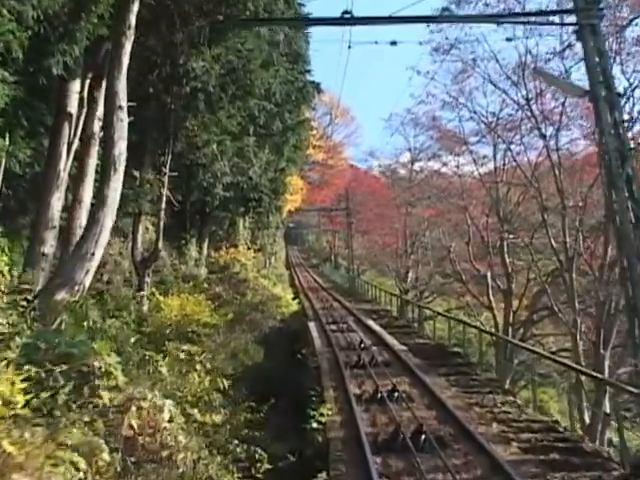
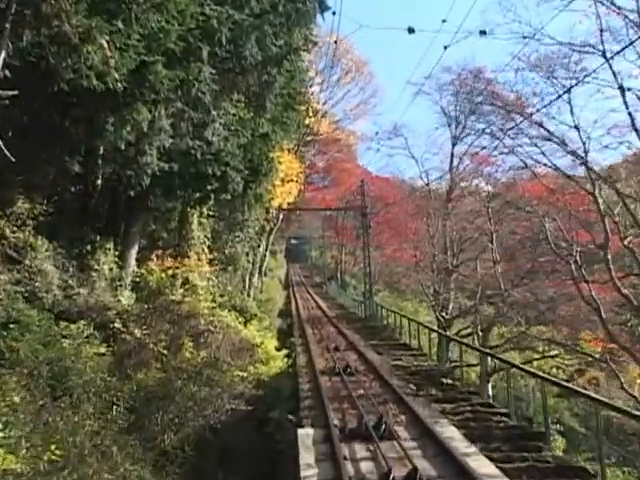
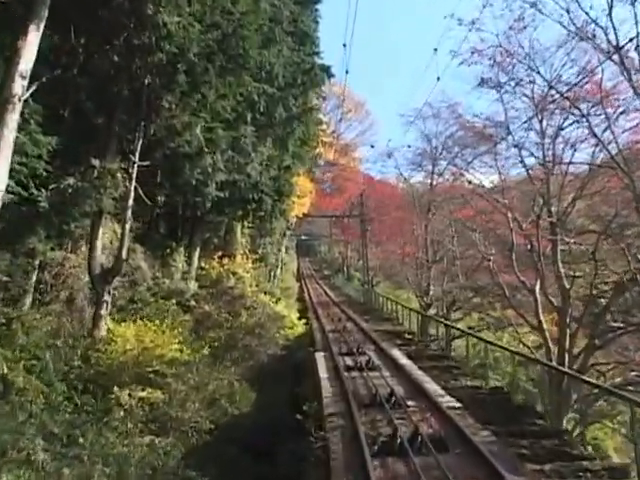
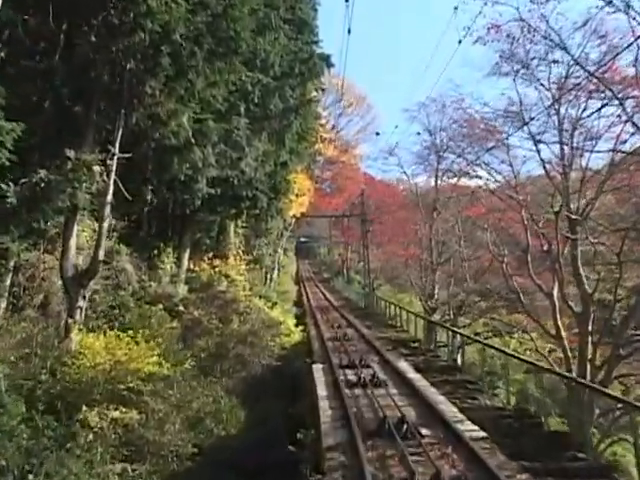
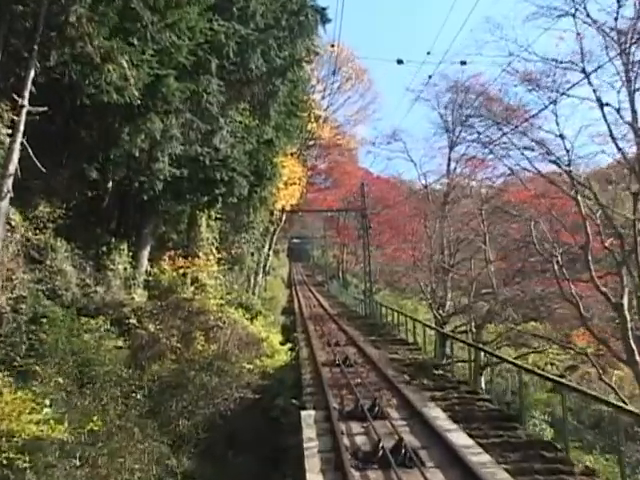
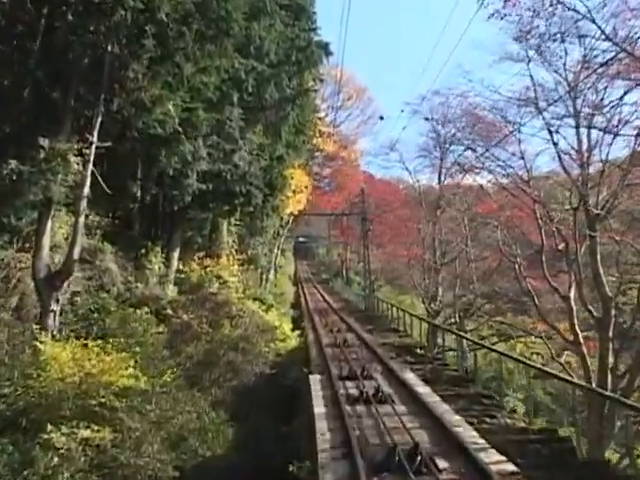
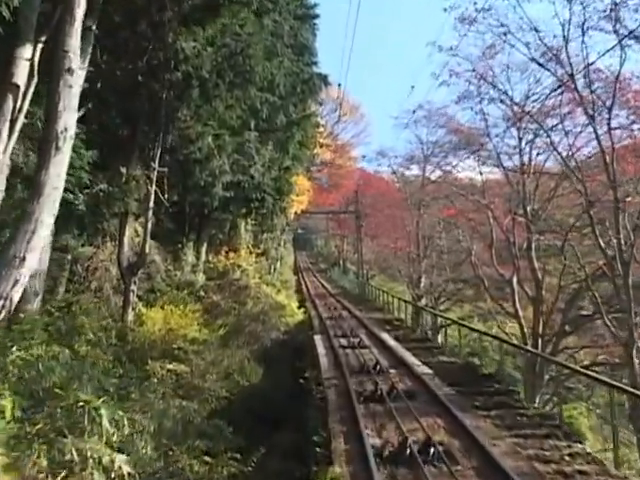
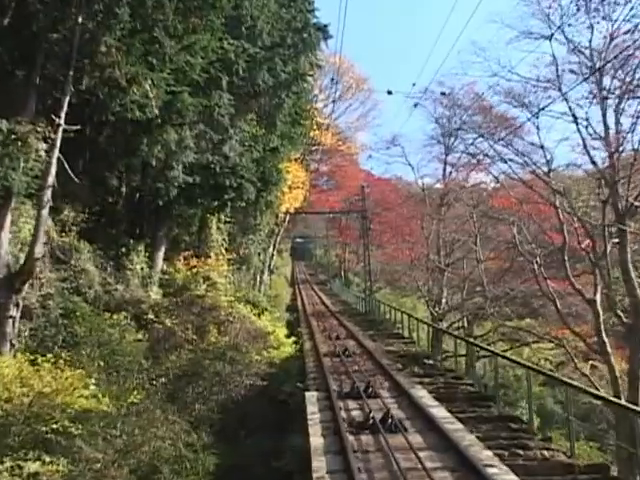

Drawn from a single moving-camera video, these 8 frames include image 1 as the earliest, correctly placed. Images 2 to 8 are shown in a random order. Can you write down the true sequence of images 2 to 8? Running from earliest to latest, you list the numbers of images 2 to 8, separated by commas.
7, 3, 4, 6, 8, 5, 2
